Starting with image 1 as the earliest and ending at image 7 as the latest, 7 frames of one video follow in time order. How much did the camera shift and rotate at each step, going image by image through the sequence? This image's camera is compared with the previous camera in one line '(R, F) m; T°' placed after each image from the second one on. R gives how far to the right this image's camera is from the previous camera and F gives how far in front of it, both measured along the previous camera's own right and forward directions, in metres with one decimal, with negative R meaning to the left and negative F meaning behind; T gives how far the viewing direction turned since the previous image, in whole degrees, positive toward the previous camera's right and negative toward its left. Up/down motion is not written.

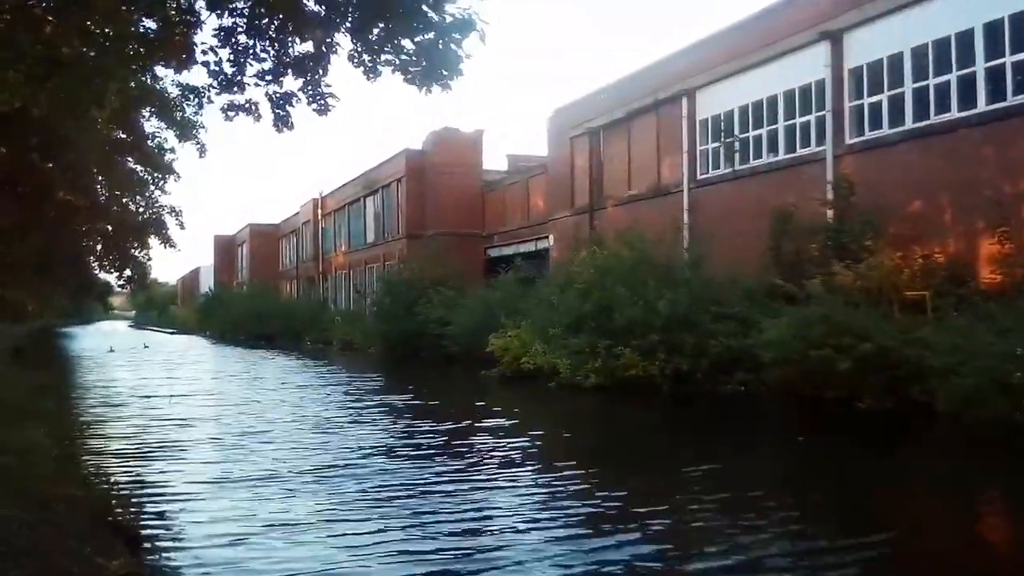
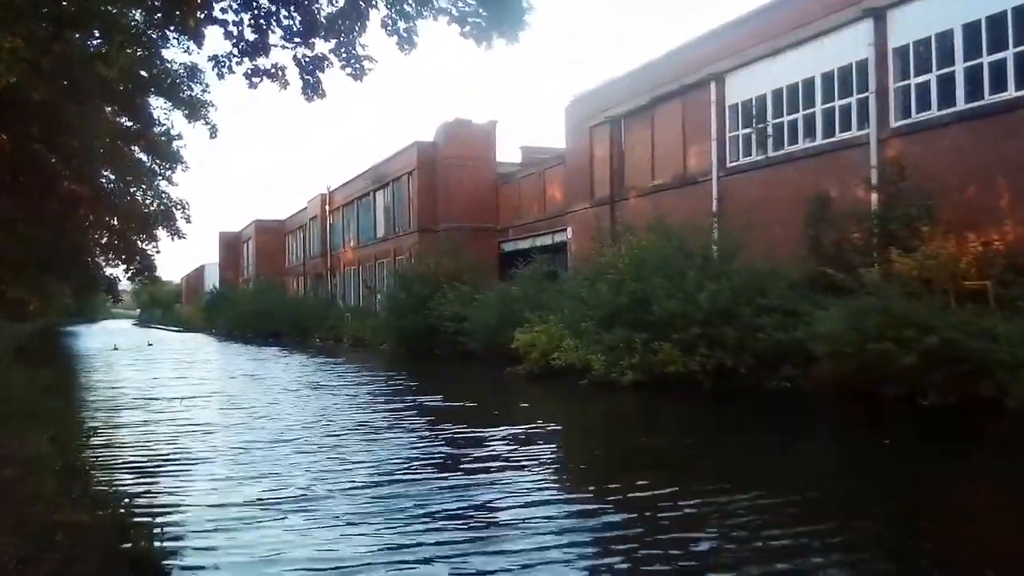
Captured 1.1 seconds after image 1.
(-0.4, +0.9) m; 0°
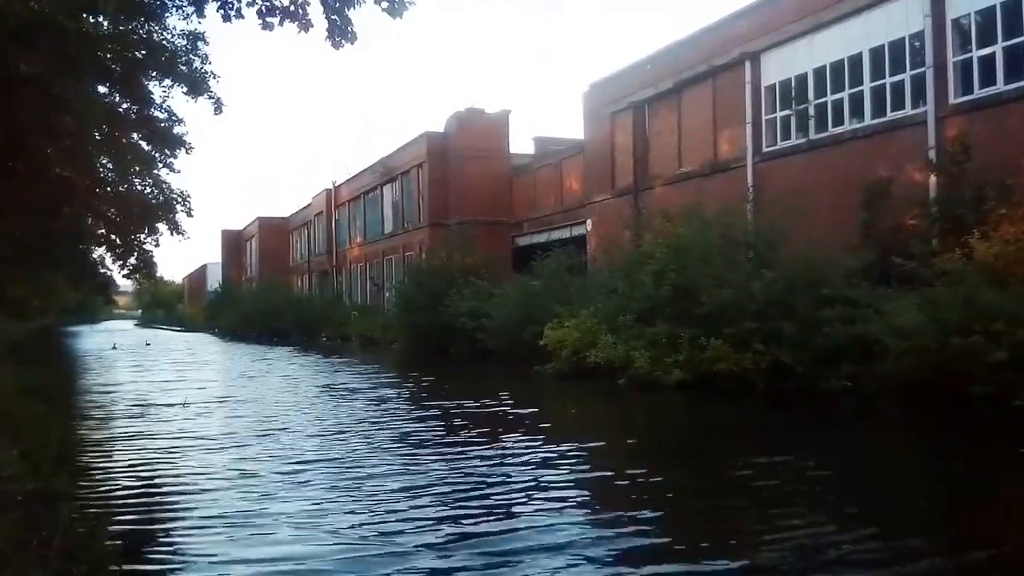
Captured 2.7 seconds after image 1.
(-0.4, +1.3) m; 0°
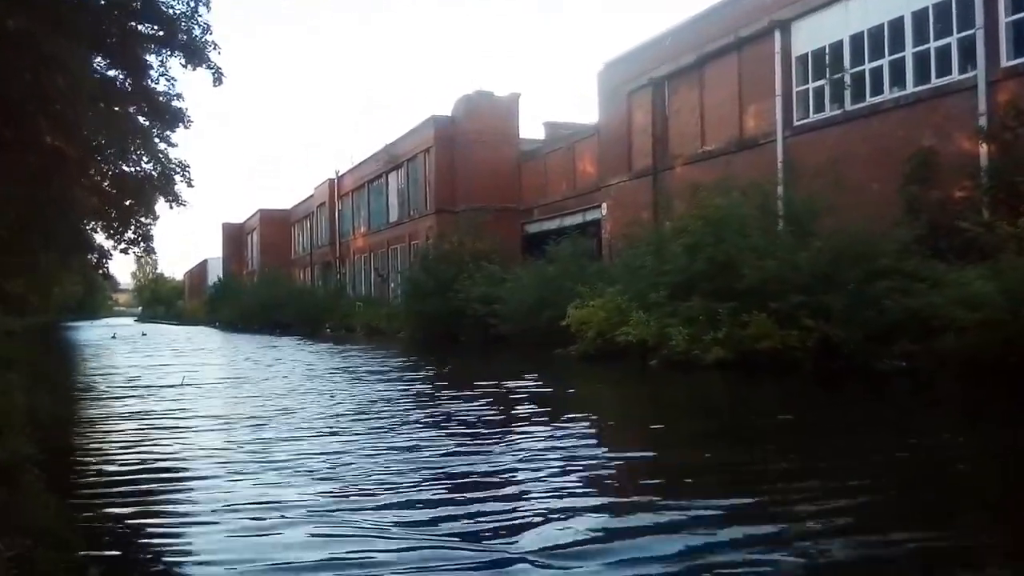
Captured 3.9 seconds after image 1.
(-0.3, +1.0) m; 0°
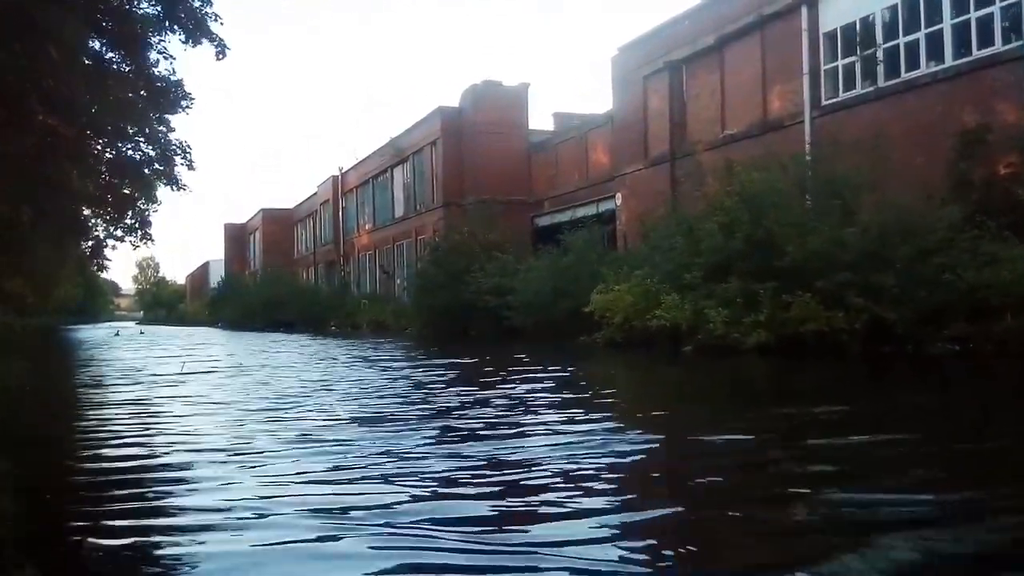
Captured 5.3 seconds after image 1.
(-0.3, +0.8) m; 0°
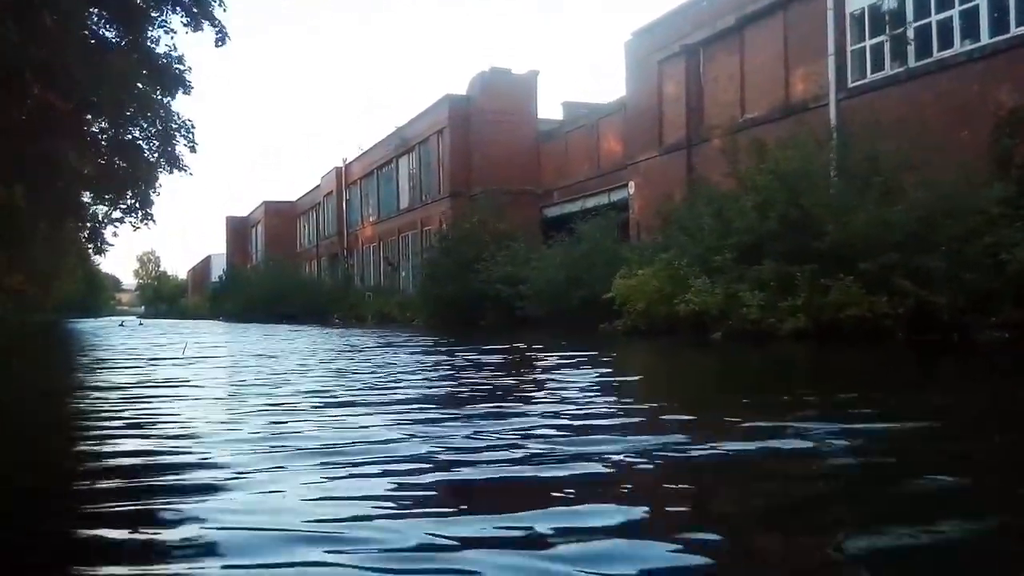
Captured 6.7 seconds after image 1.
(-0.2, +0.7) m; 0°
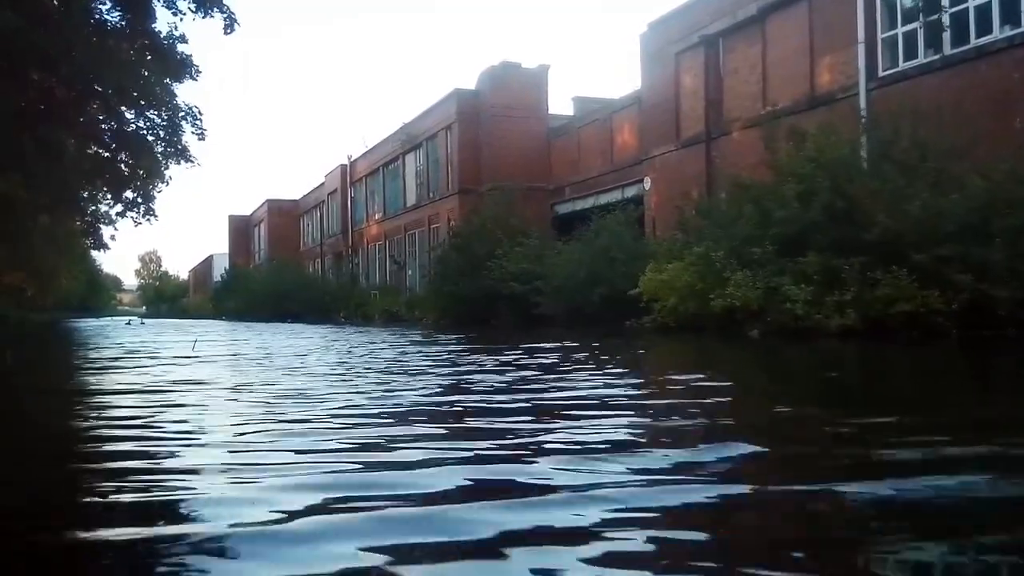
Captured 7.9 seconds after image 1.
(-0.3, +0.6) m; 0°
